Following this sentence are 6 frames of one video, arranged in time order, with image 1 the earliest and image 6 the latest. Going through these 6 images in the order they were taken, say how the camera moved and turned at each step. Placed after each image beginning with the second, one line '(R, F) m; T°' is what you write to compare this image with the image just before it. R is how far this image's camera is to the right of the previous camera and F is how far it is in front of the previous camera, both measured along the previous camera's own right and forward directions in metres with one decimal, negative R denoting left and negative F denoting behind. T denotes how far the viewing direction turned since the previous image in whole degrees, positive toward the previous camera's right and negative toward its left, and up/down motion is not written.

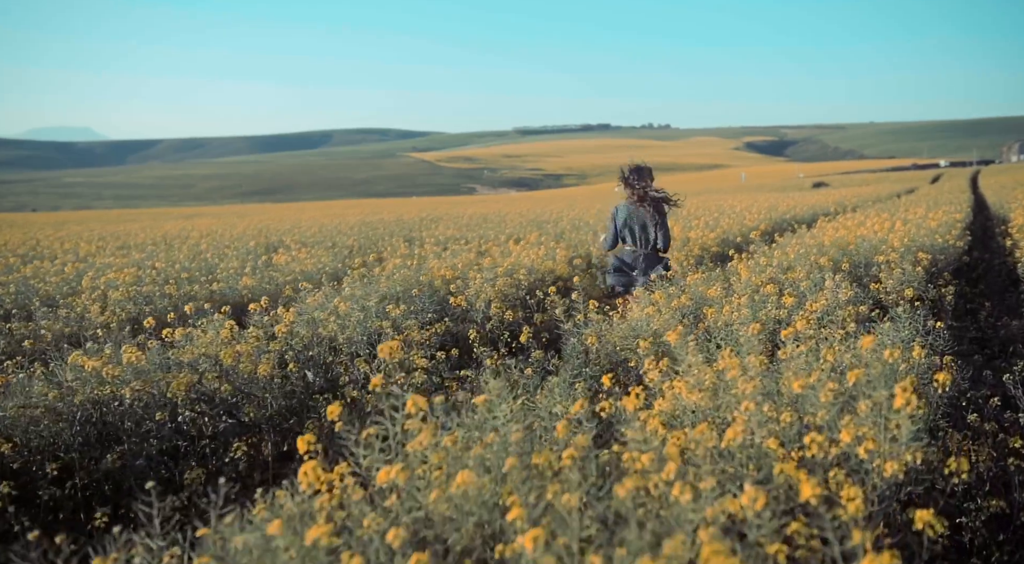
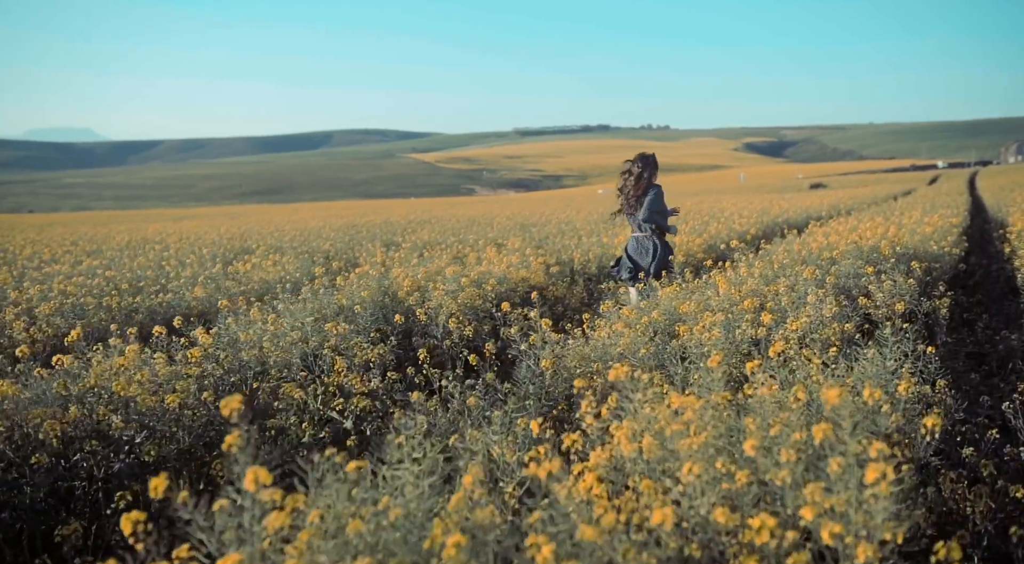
(+0.3, +0.5) m; 0°
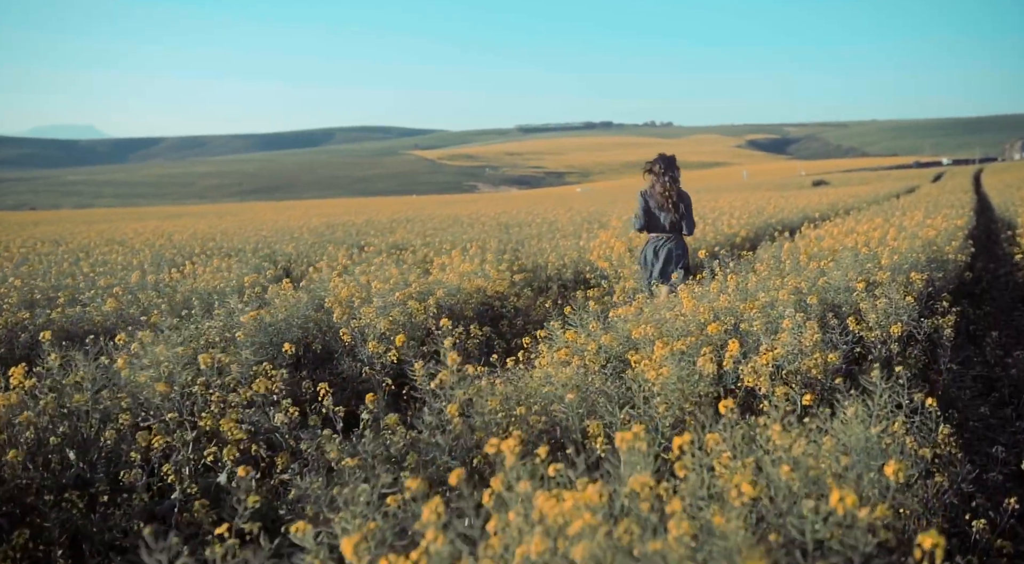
(+0.5, +0.8) m; 0°
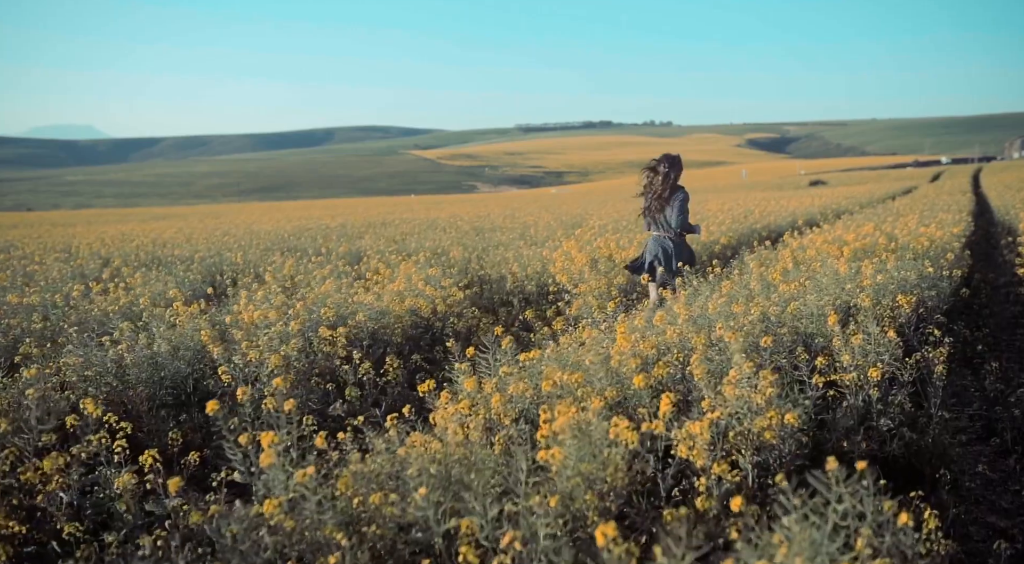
(+0.6, +0.9) m; 0°
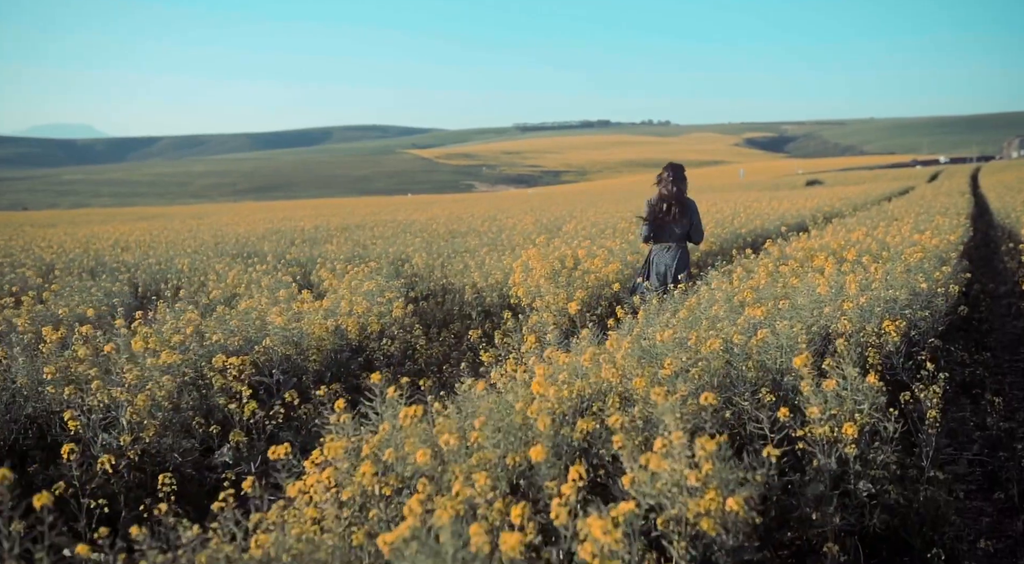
(+0.5, +0.8) m; 0°
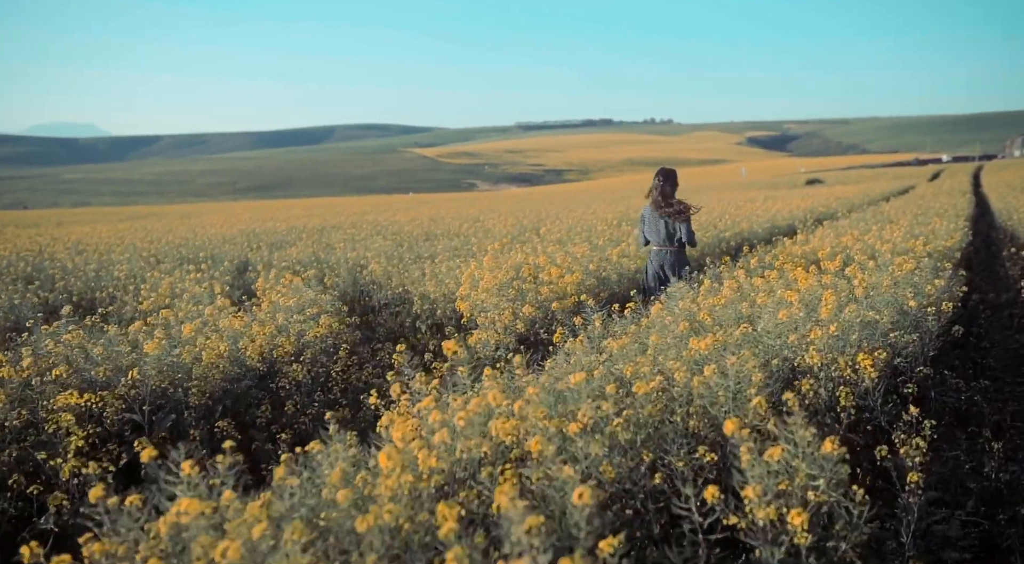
(+0.5, +0.8) m; 0°
